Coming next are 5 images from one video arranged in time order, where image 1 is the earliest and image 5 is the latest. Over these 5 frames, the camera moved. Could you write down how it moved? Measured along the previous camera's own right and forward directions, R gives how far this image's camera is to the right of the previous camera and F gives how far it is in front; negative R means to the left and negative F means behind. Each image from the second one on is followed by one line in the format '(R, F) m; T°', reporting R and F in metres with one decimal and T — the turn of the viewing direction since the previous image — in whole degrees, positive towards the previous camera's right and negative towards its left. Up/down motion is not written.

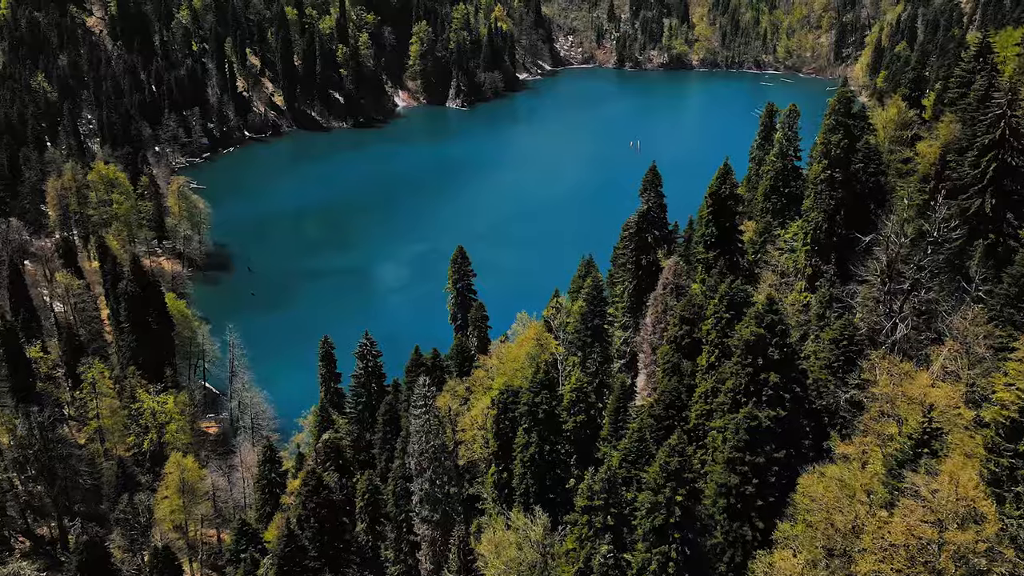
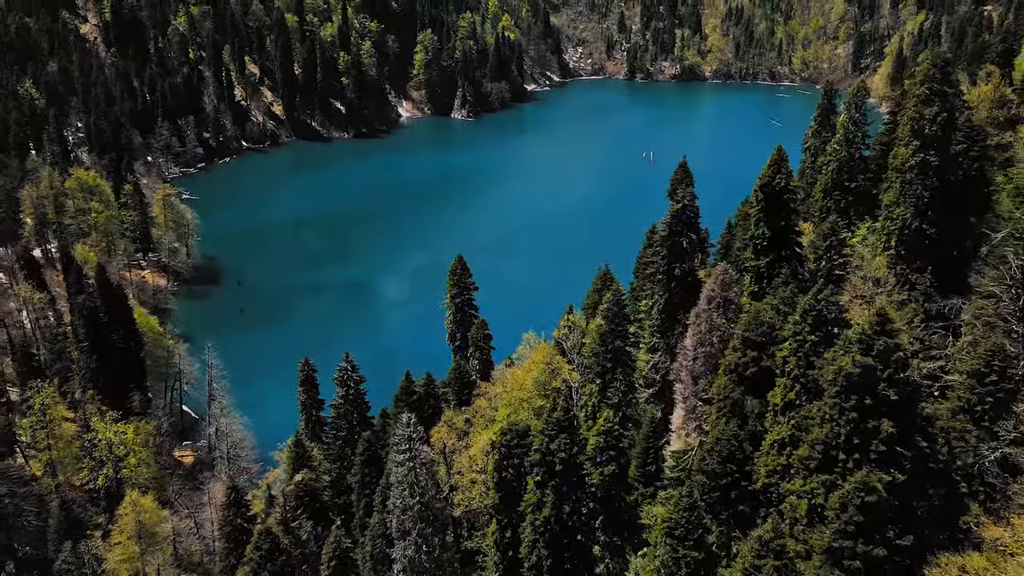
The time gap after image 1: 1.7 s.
(0.0, +6.3) m; 0°
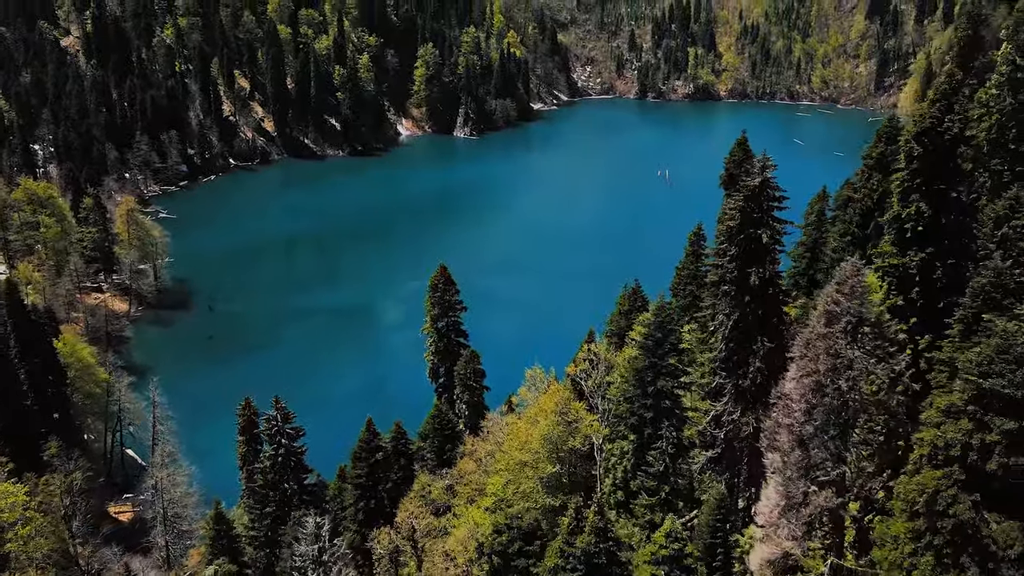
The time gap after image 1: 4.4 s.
(+0.2, +10.1) m; 0°
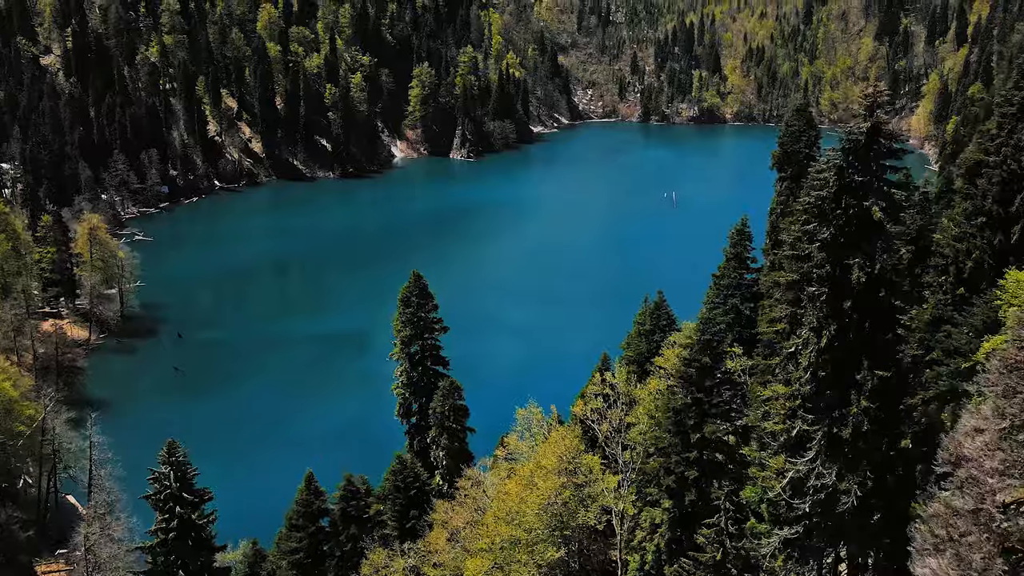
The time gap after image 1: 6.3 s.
(+0.3, +7.0) m; 0°
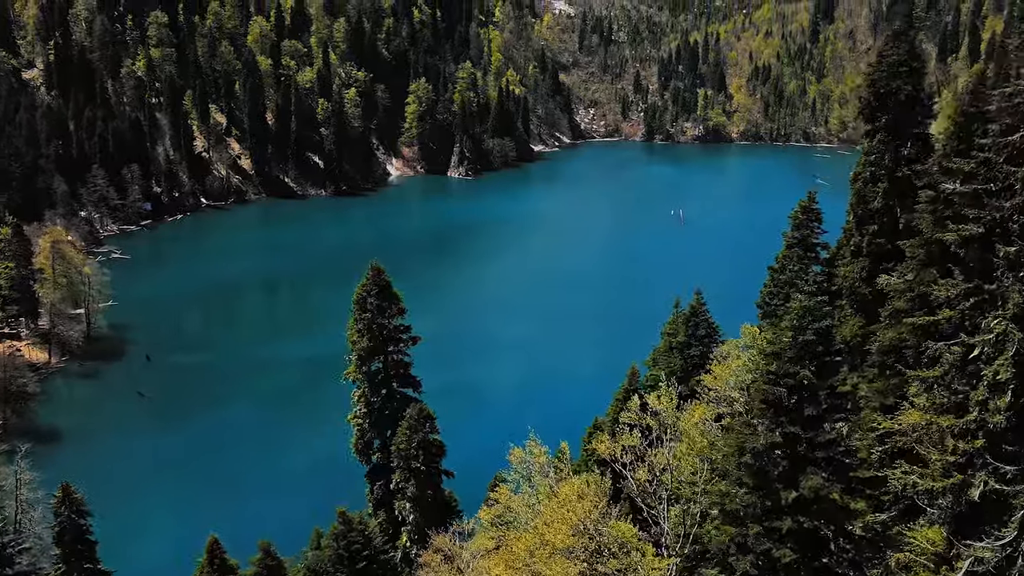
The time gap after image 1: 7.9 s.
(+0.2, +6.1) m; 0°
